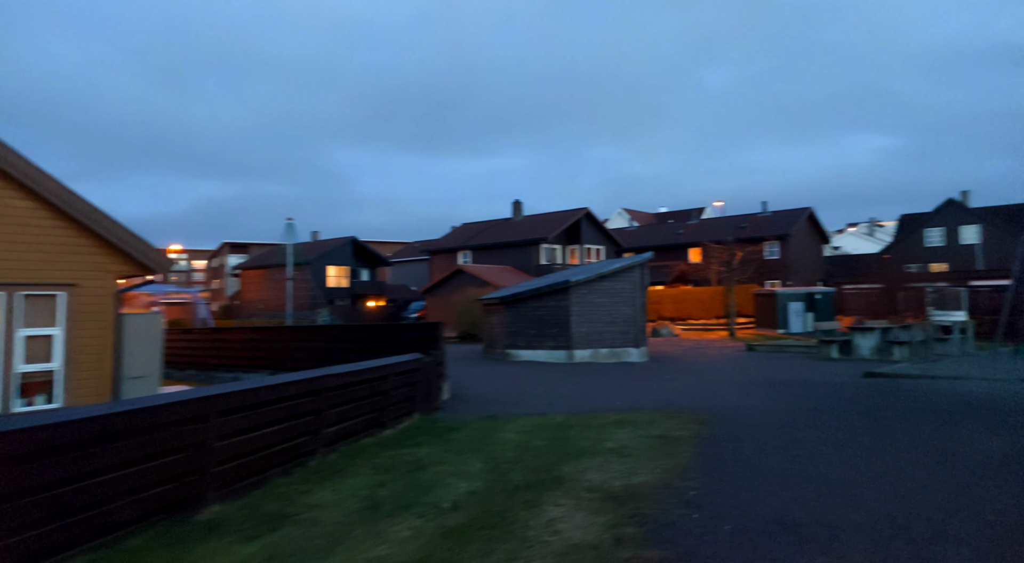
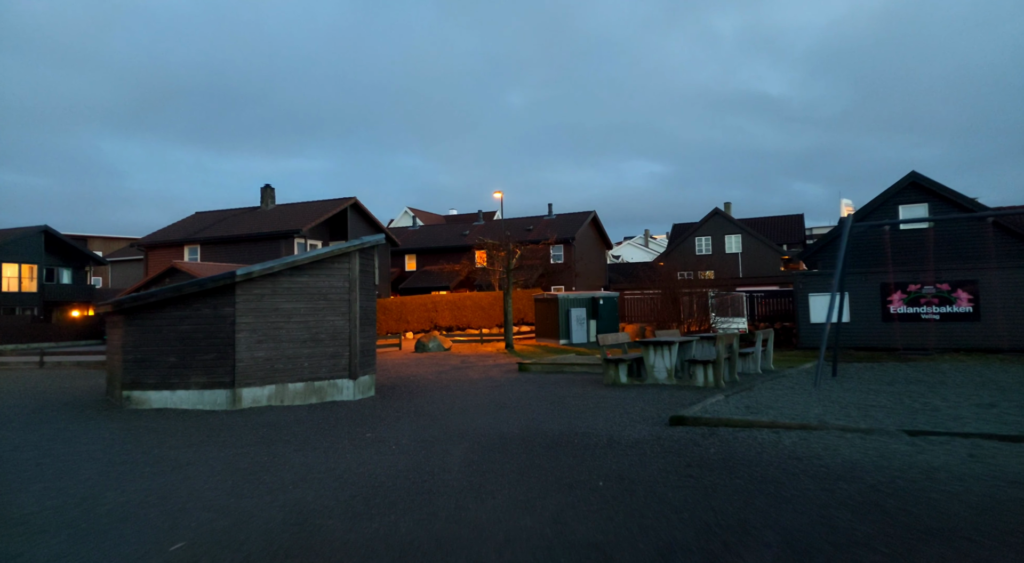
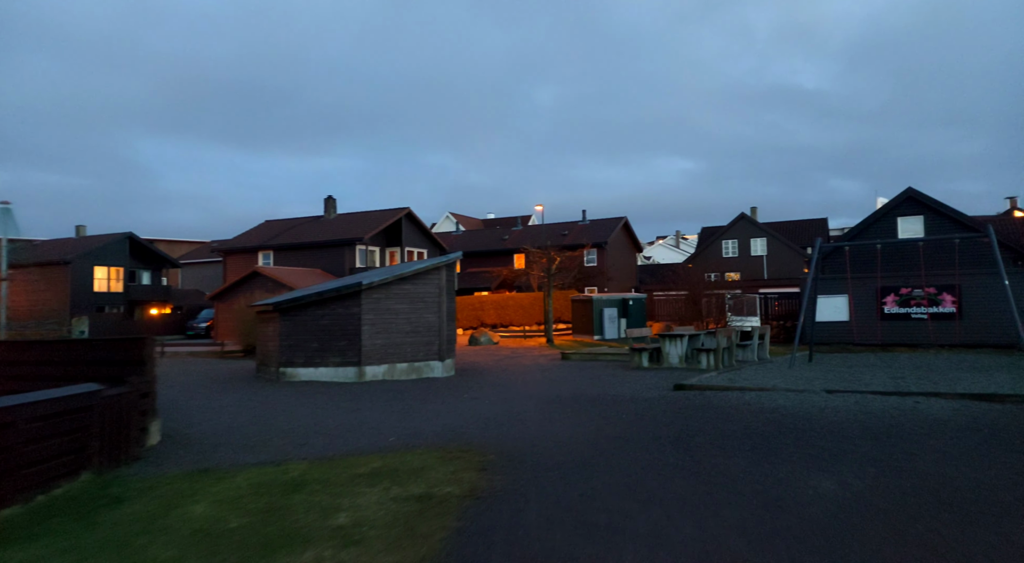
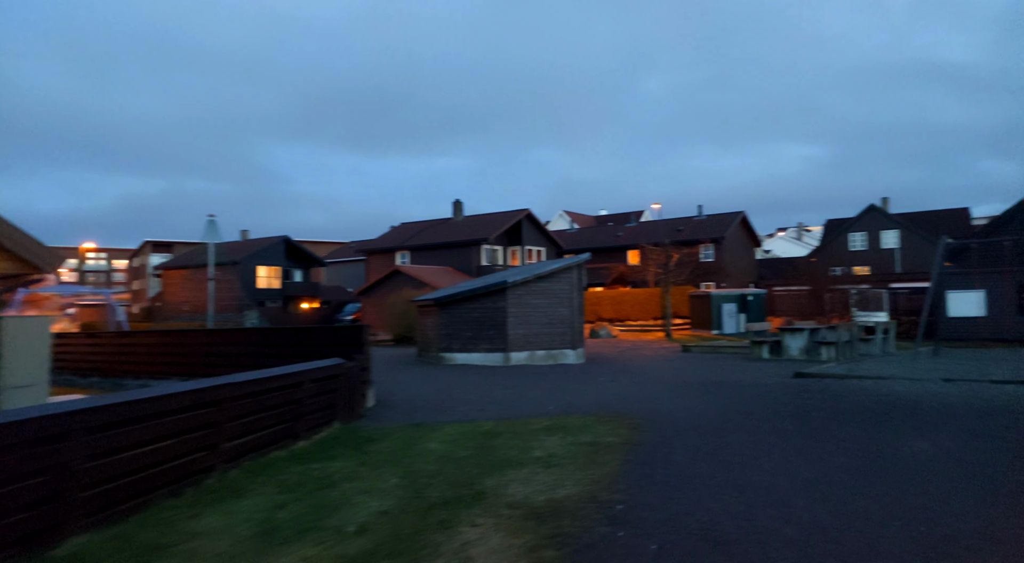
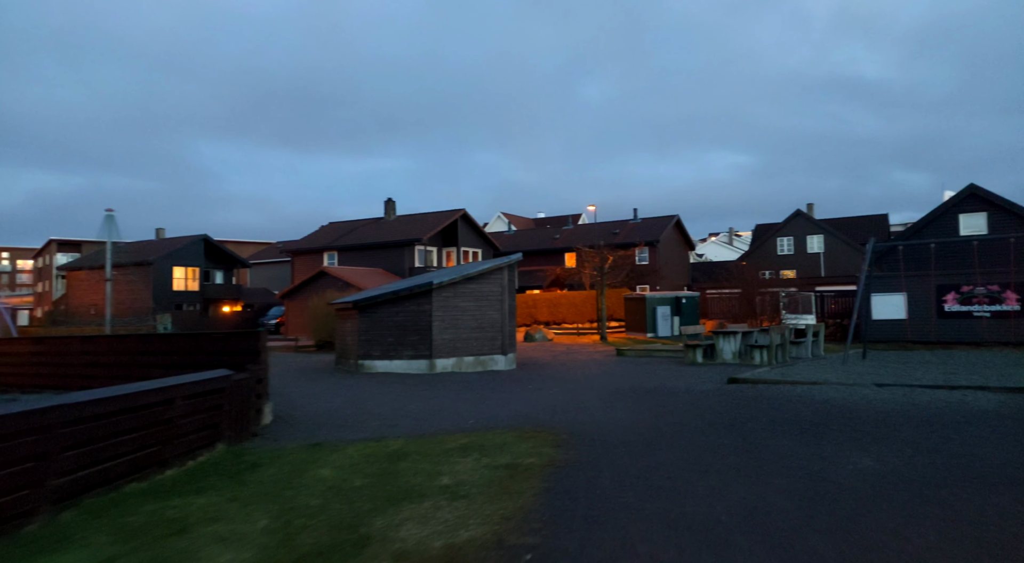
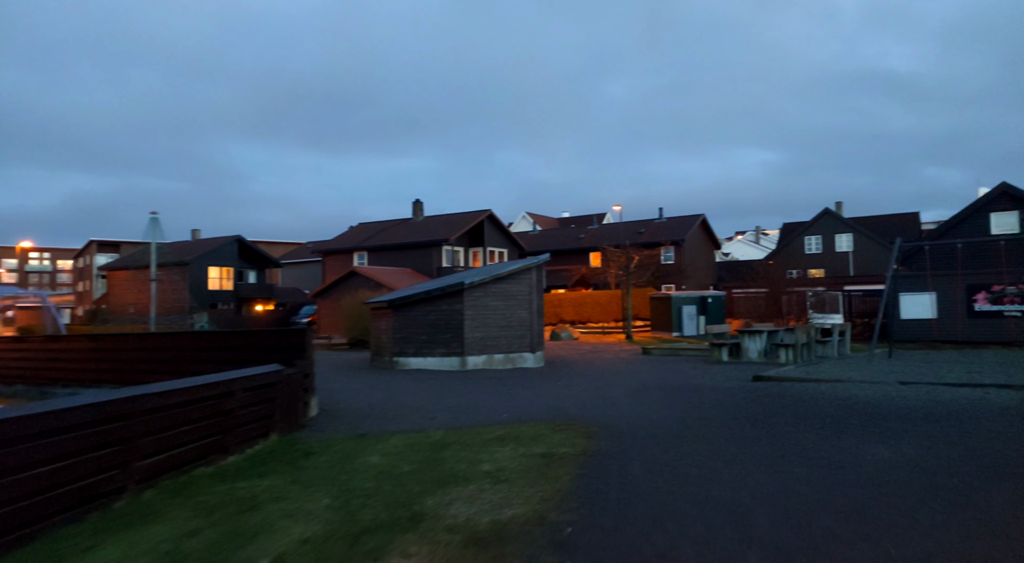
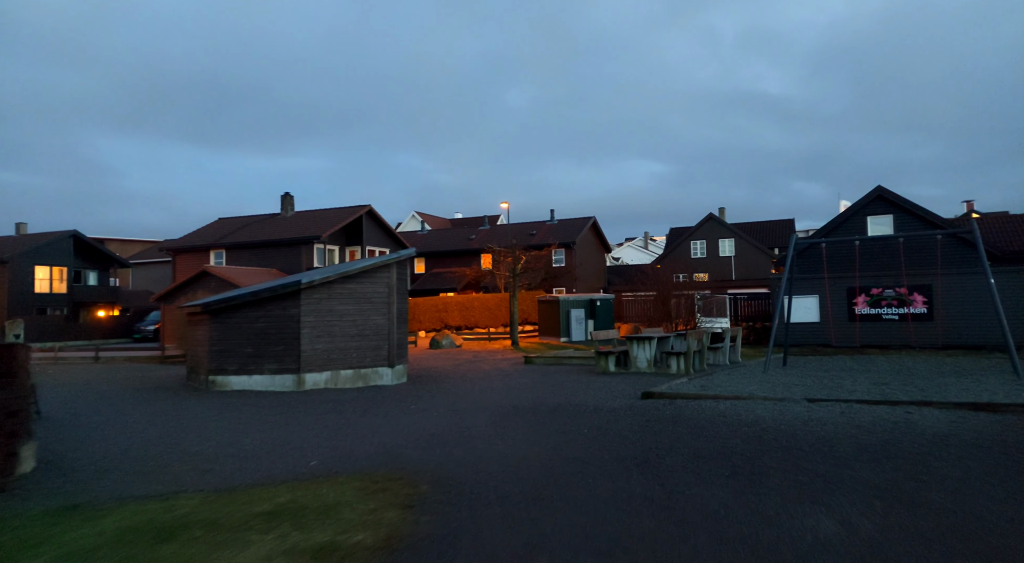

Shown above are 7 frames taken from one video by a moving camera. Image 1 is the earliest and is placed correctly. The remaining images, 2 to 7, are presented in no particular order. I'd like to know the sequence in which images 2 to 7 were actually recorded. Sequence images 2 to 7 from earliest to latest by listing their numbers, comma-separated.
4, 6, 5, 3, 7, 2
